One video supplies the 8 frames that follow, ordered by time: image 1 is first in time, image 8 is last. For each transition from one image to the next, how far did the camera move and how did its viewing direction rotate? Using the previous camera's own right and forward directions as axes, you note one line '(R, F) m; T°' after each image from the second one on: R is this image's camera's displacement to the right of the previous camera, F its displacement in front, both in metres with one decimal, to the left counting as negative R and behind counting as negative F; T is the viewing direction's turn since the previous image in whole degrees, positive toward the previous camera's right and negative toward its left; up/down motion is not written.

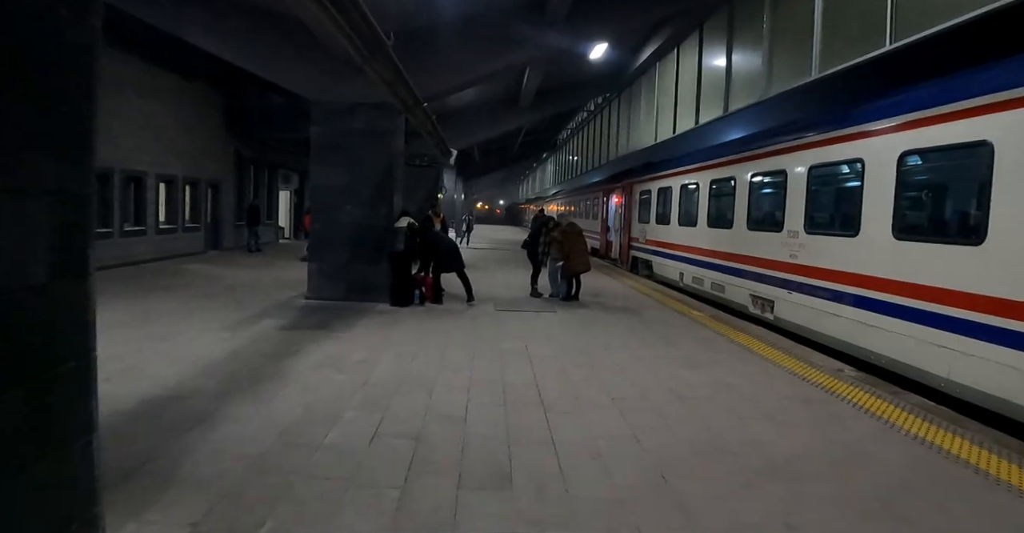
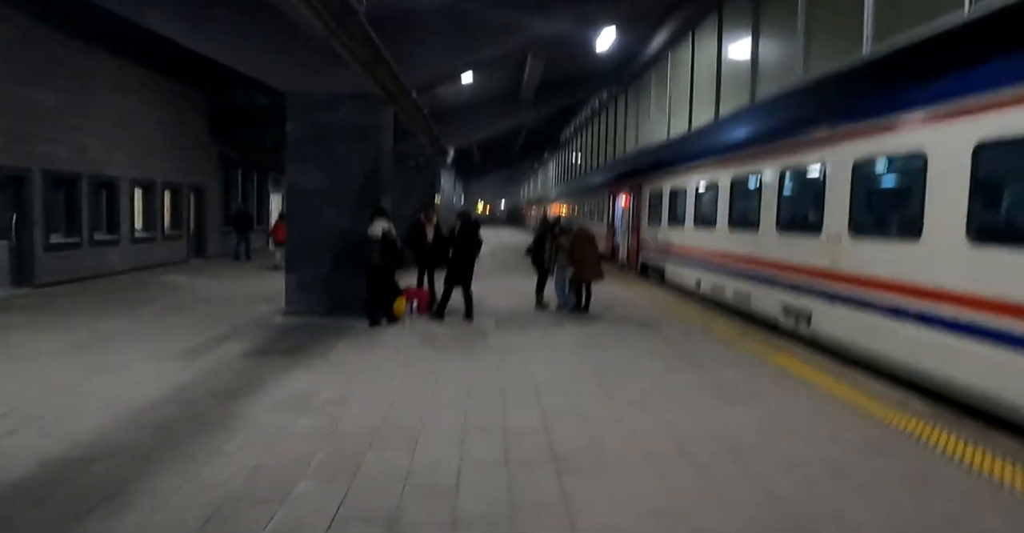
(0.0, +1.0) m; 0°
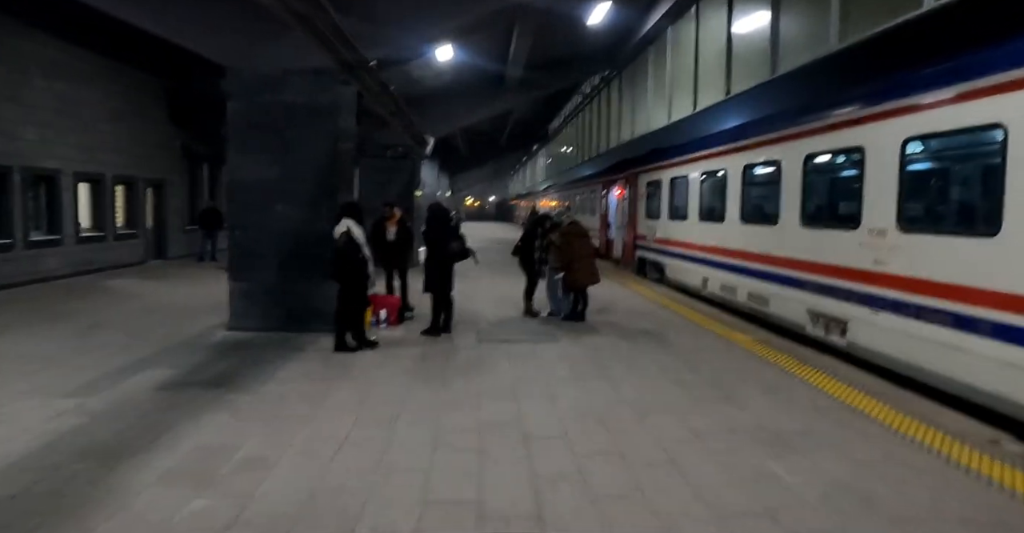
(+0.1, +1.1) m; +1°
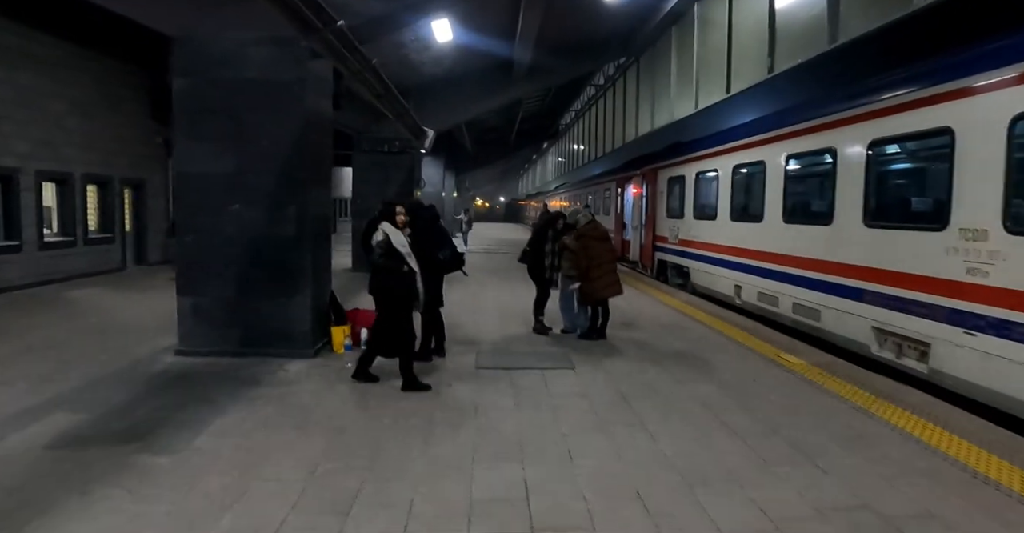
(0.0, +1.1) m; -1°
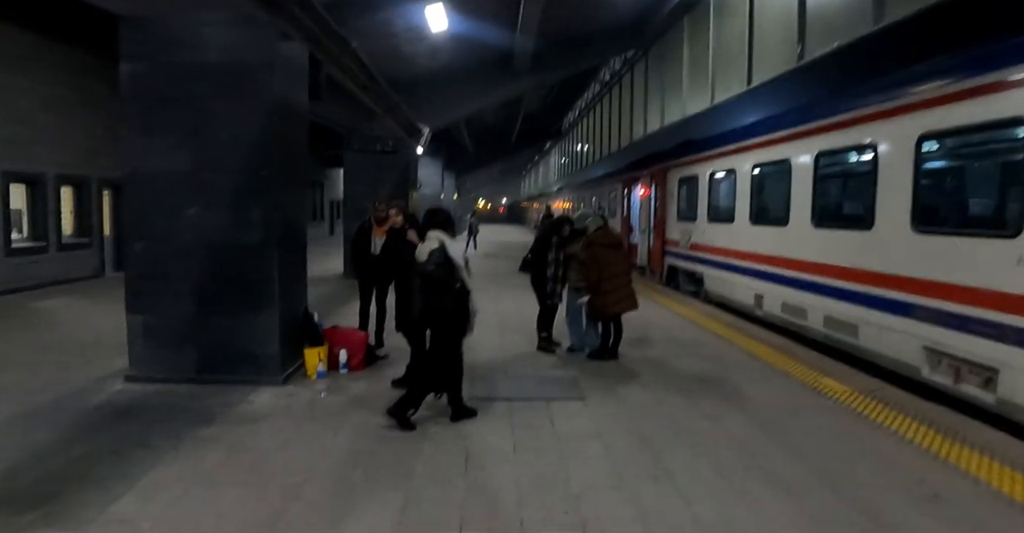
(0.0, +0.7) m; 0°
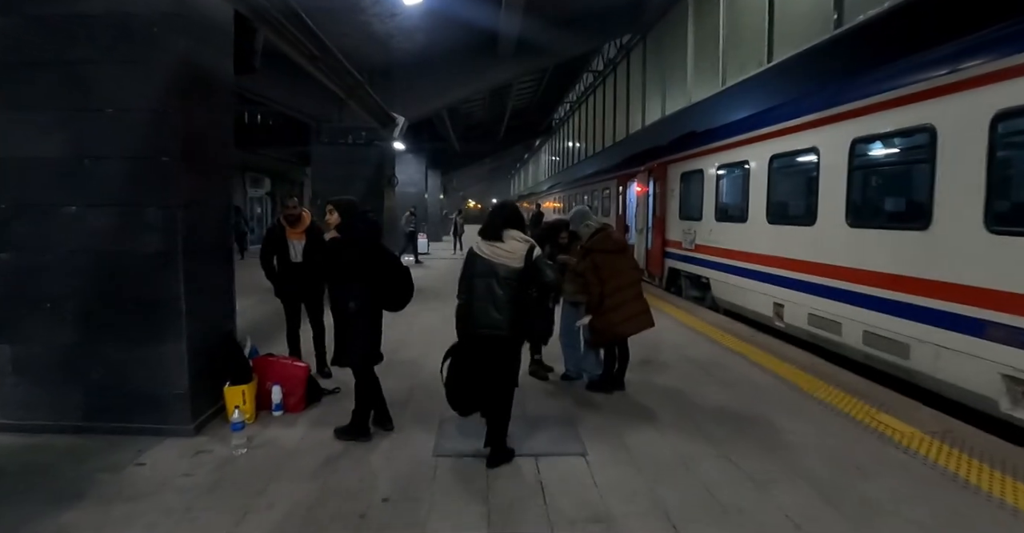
(+0.1, +1.1) m; +1°
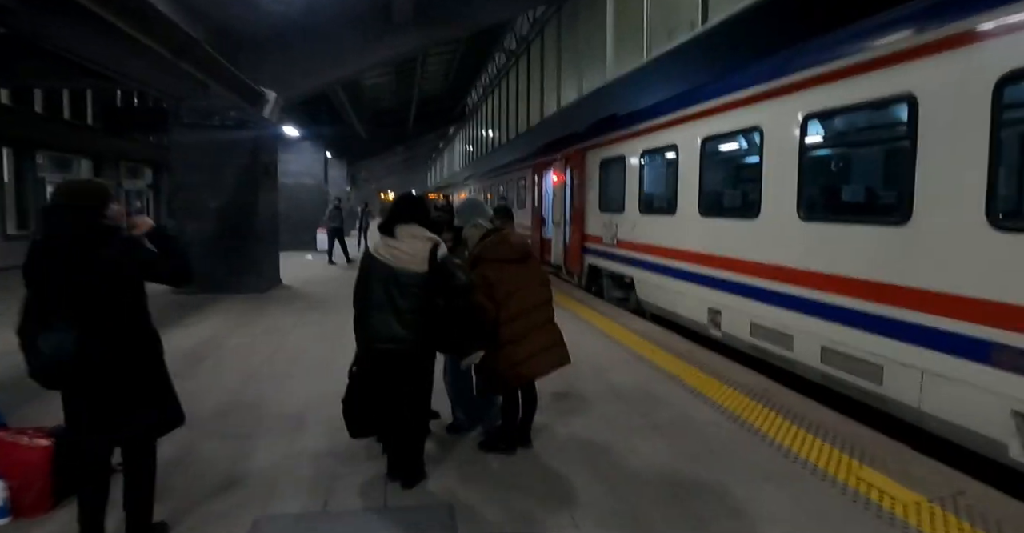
(+0.4, +1.2) m; +9°
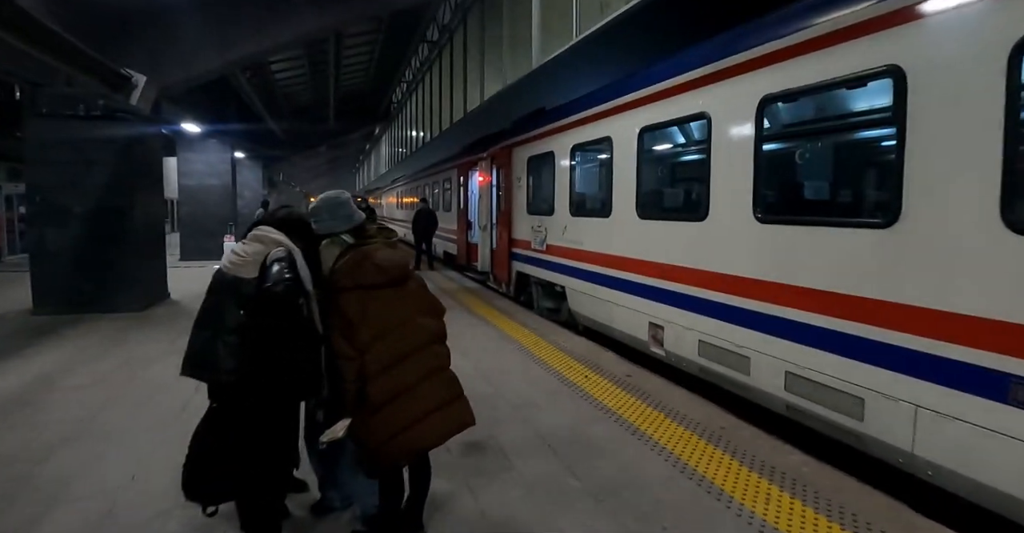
(+0.2, +0.9) m; +7°
